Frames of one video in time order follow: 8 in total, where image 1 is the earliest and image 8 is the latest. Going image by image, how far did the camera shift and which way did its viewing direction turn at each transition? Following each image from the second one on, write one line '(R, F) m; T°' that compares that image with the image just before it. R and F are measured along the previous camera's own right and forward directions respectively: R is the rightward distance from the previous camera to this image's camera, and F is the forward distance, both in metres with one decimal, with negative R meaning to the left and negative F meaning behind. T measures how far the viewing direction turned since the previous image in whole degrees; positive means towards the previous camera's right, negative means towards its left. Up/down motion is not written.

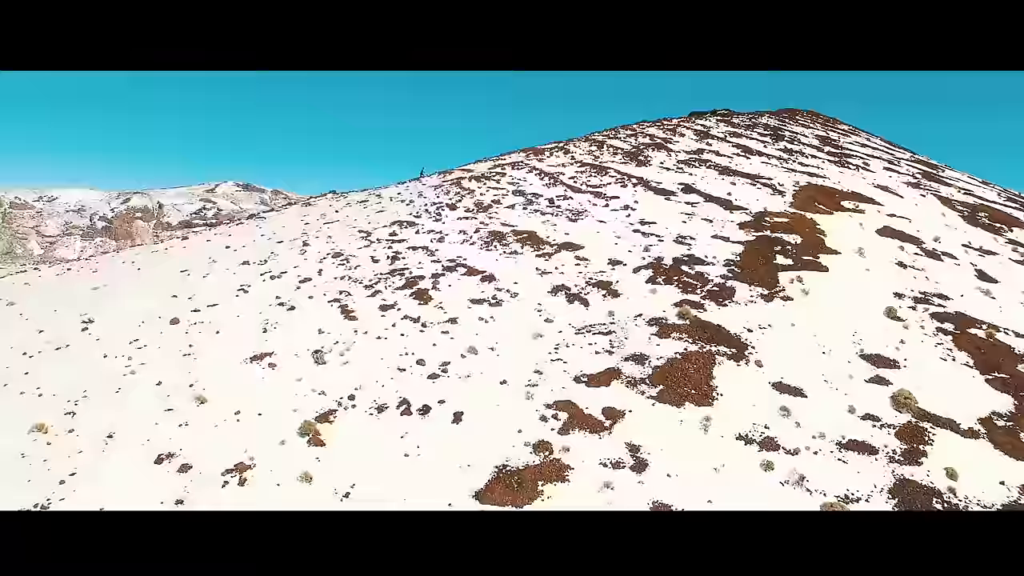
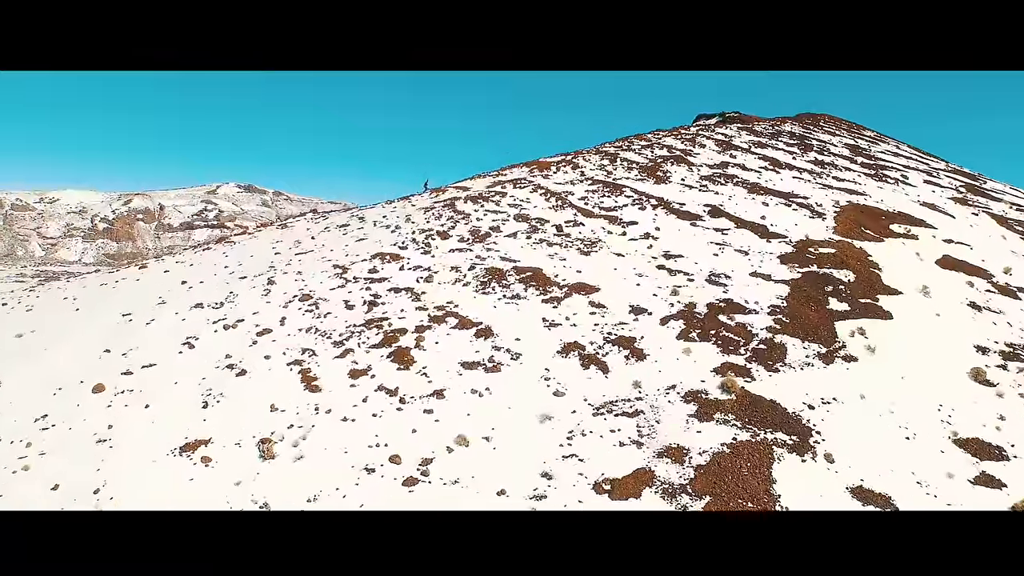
(0.0, +2.9) m; 0°
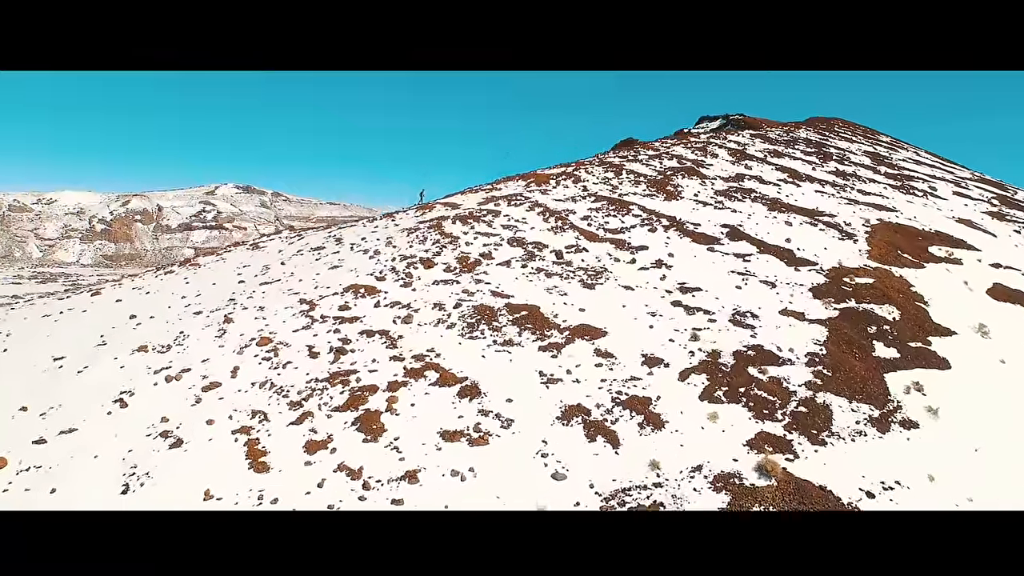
(+0.1, +2.2) m; 0°
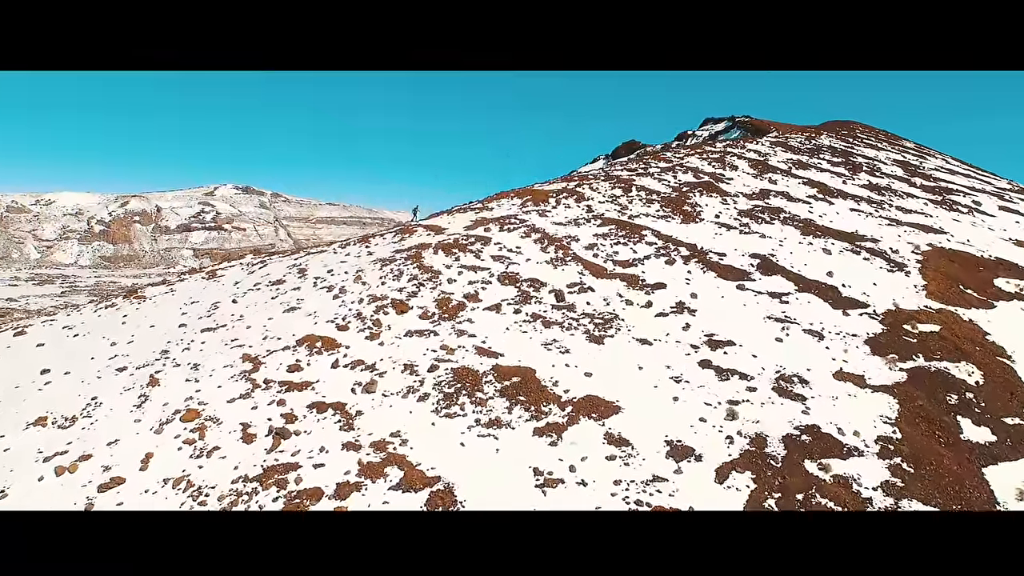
(+0.2, +2.7) m; 0°
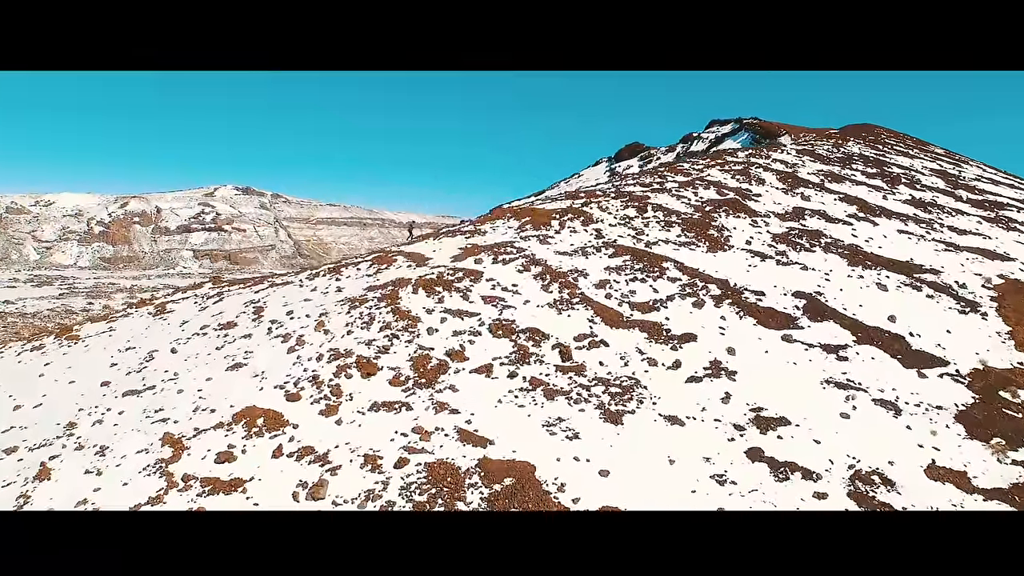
(+0.1, +2.6) m; 0°
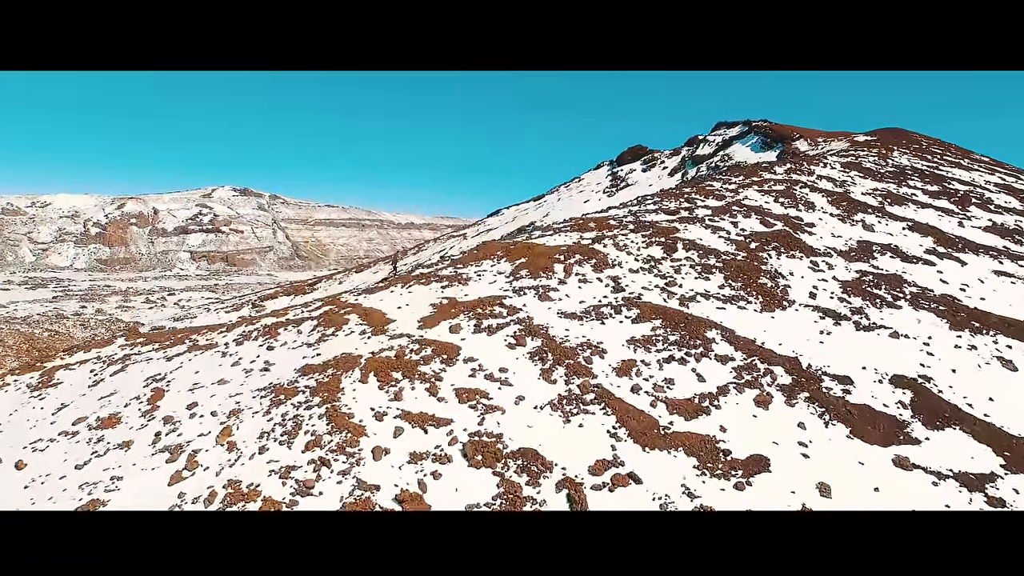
(+0.2, +3.7) m; 0°
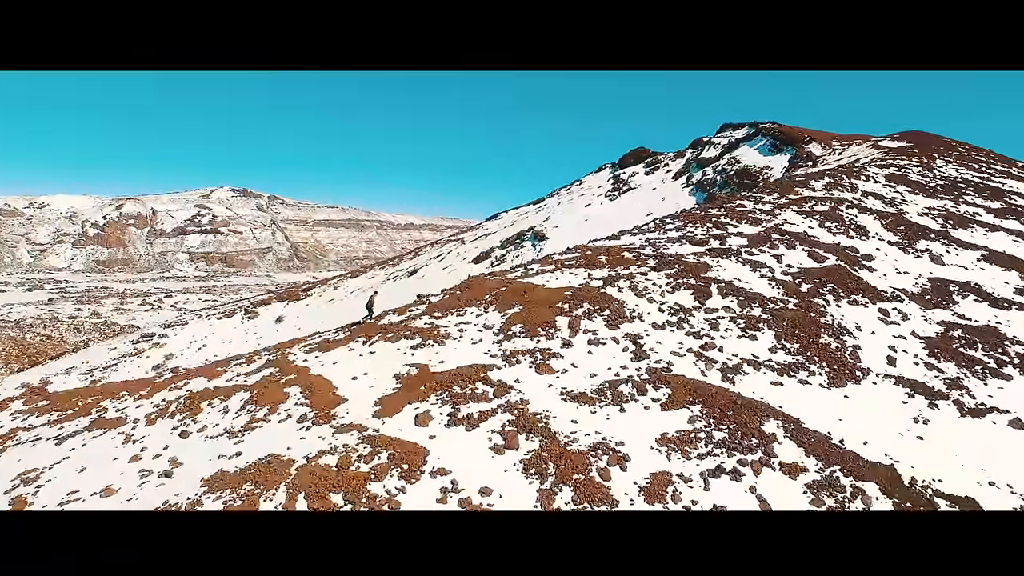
(+0.1, +2.7) m; 0°
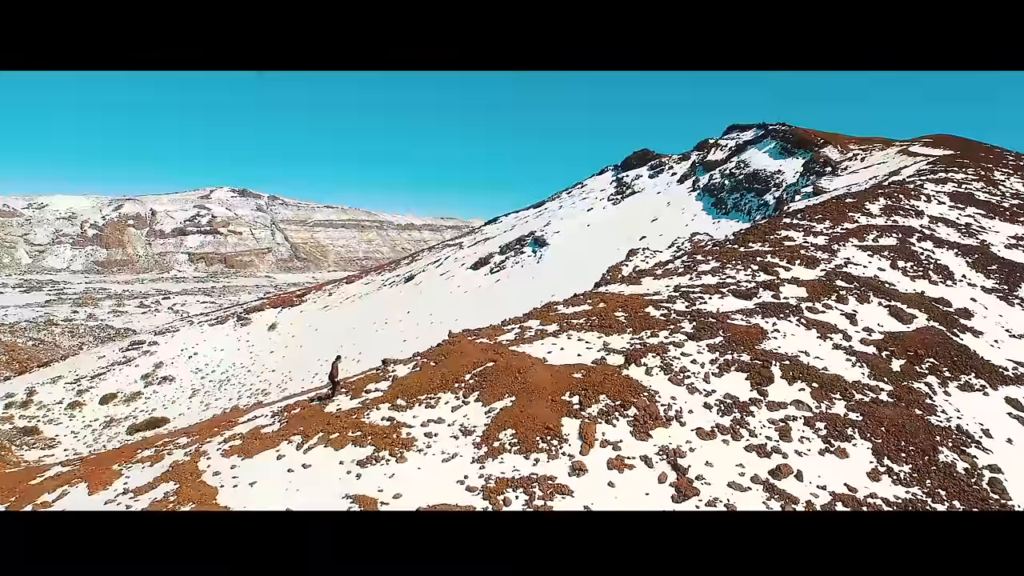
(+0.1, +2.8) m; 0°
